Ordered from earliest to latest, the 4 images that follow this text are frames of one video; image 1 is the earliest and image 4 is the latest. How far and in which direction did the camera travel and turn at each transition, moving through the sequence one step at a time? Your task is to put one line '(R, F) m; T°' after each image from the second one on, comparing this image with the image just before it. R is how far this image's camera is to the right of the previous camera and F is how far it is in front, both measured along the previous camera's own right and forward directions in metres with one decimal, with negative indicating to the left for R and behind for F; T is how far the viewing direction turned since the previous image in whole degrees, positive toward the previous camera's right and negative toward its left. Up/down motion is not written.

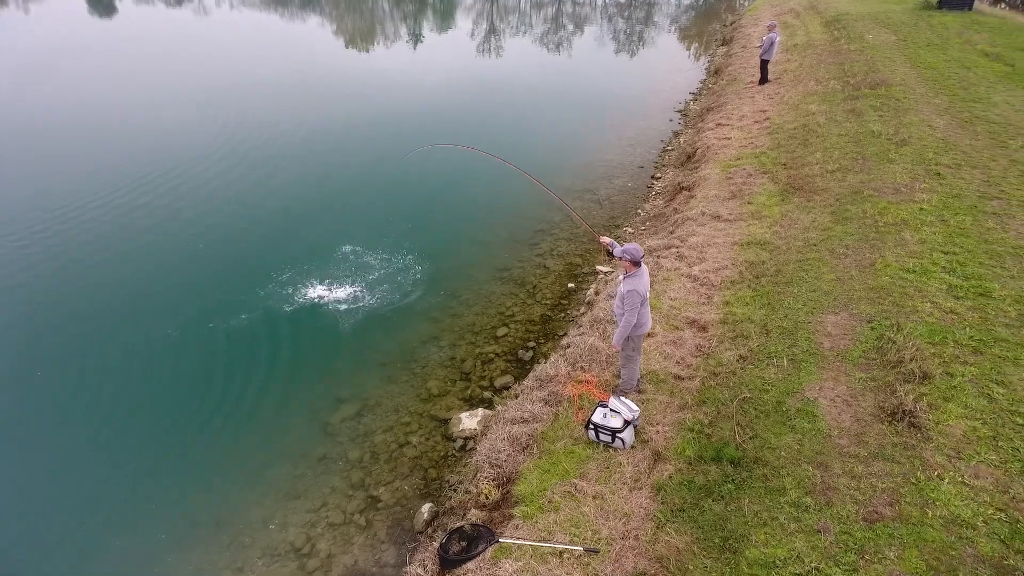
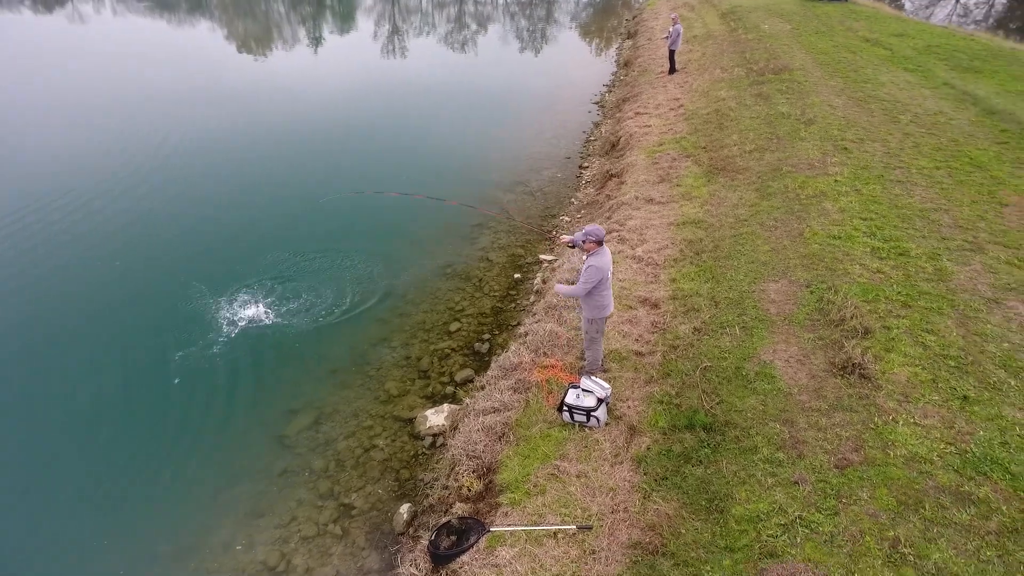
(-0.5, +0.1) m; +7°
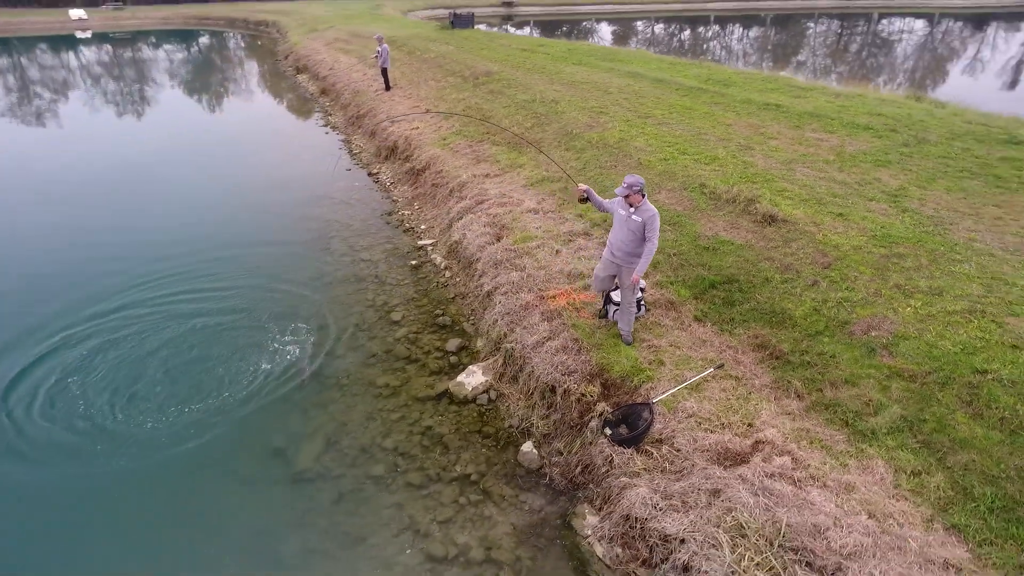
(-4.6, +0.9) m; +31°
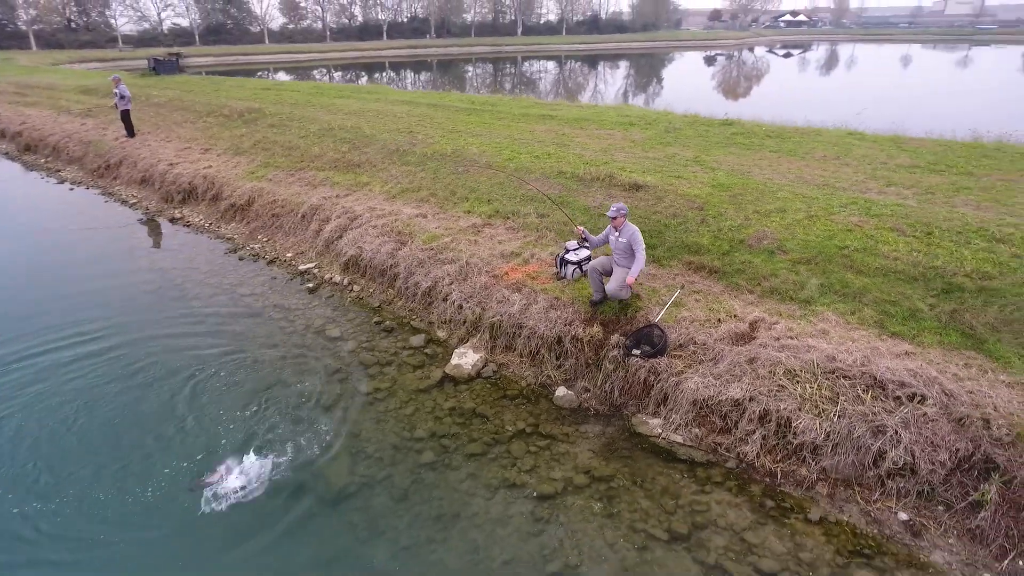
(-3.6, +0.1) m; +26°
